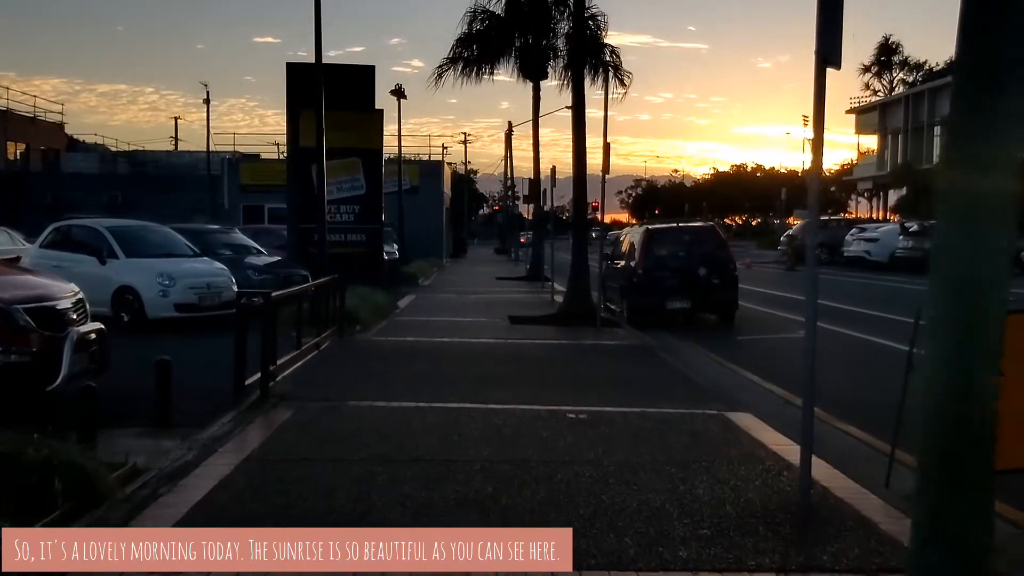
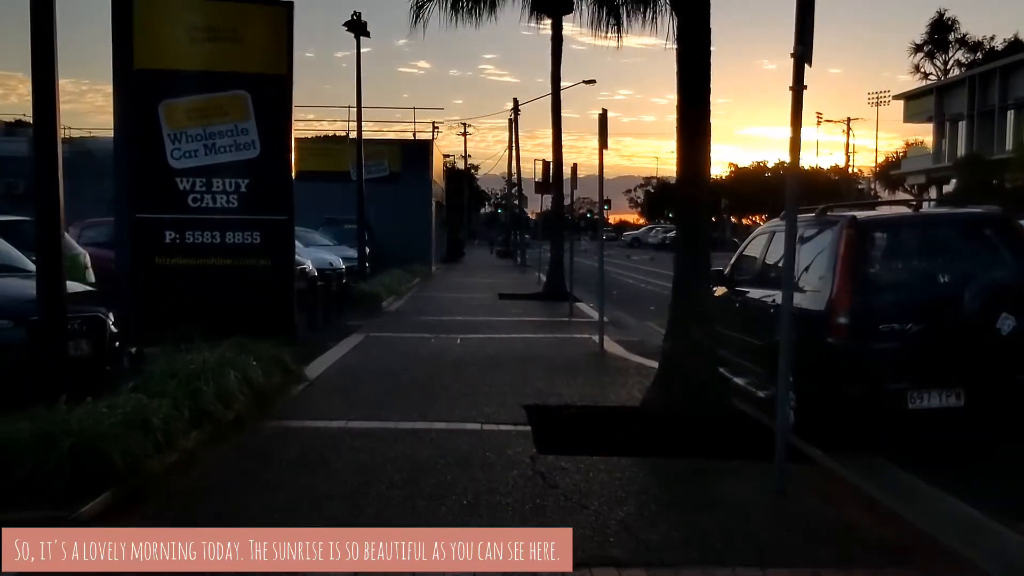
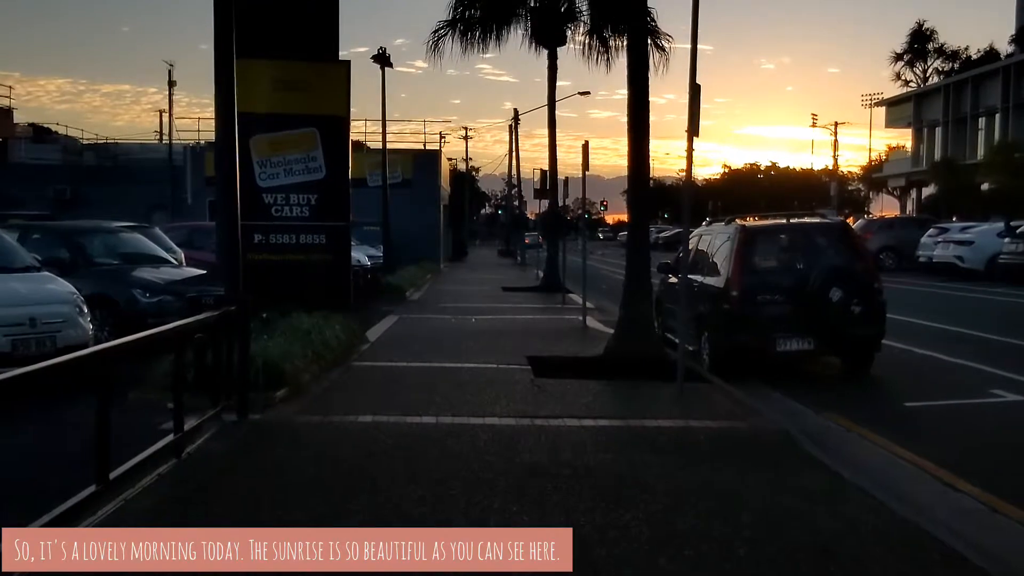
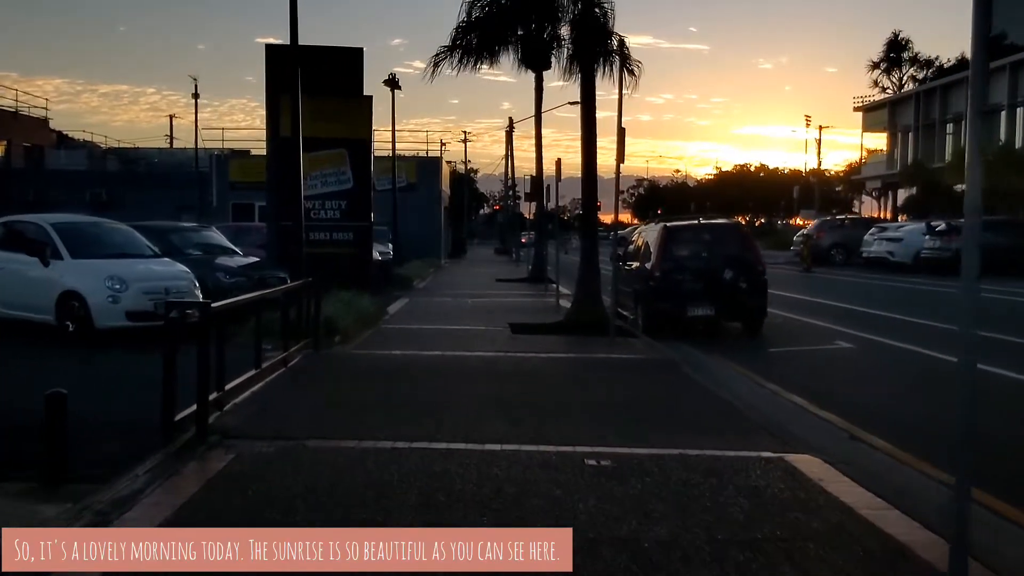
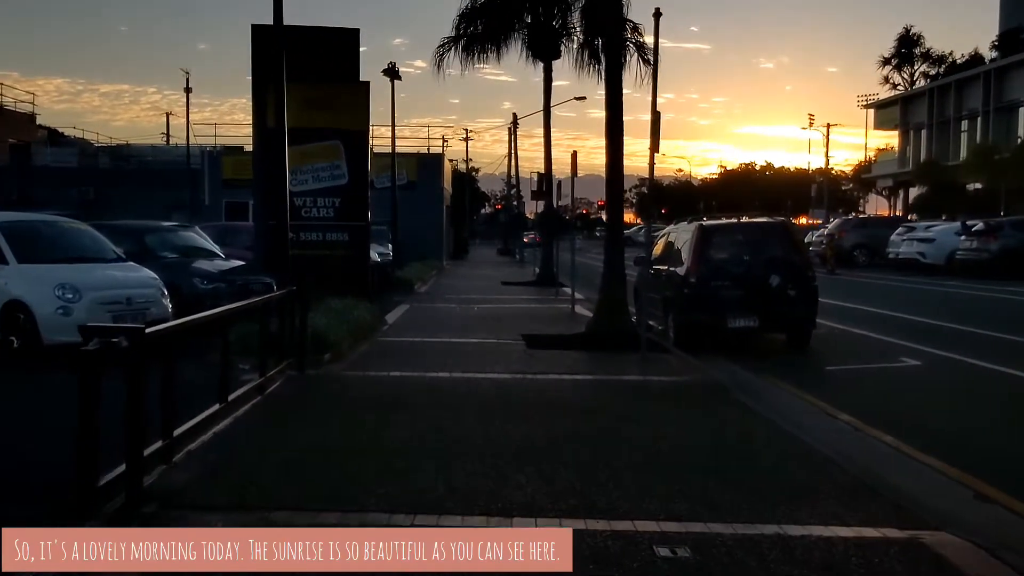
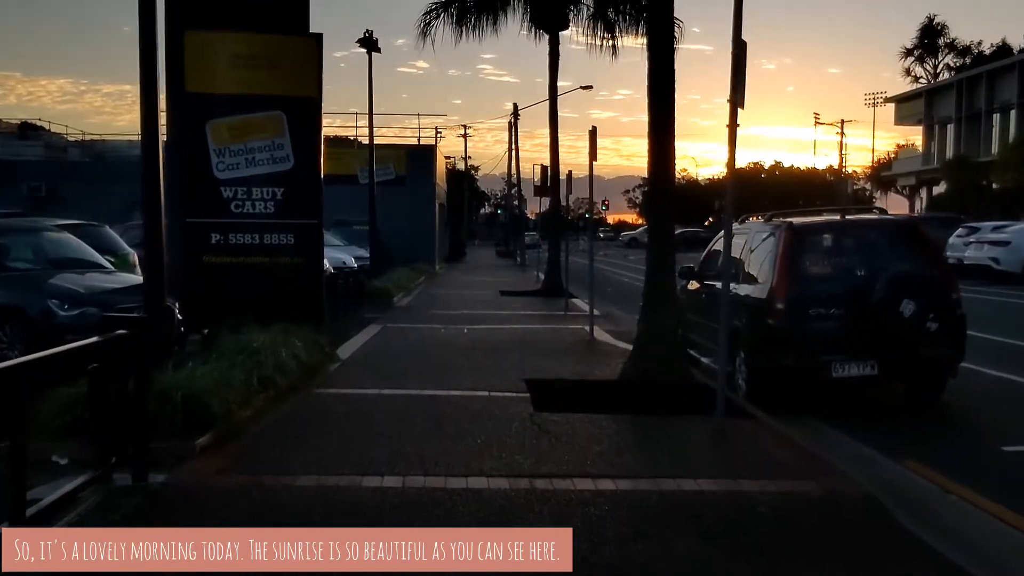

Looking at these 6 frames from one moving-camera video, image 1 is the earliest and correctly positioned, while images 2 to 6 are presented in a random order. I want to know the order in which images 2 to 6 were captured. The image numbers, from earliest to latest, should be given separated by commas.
4, 5, 3, 6, 2
